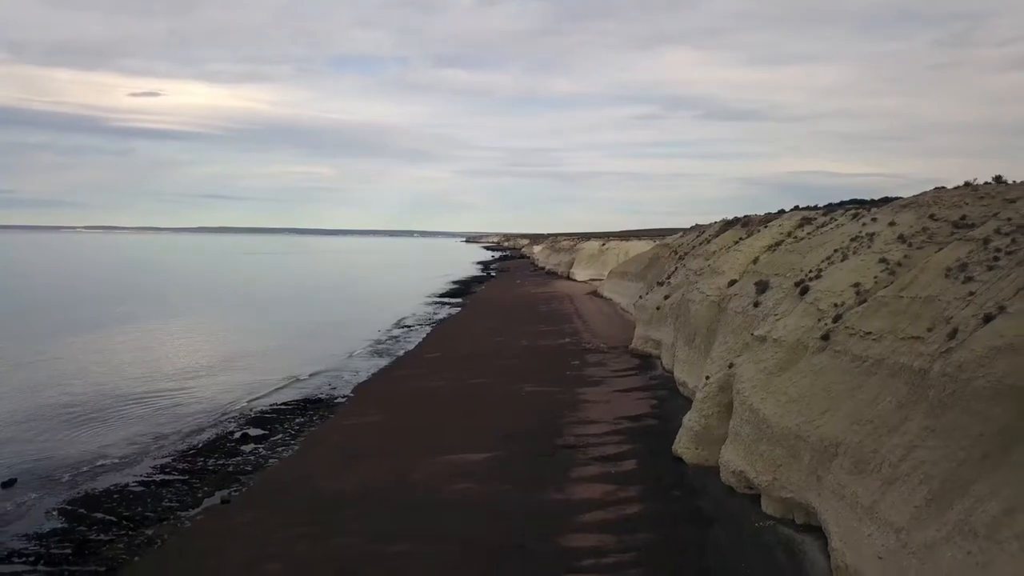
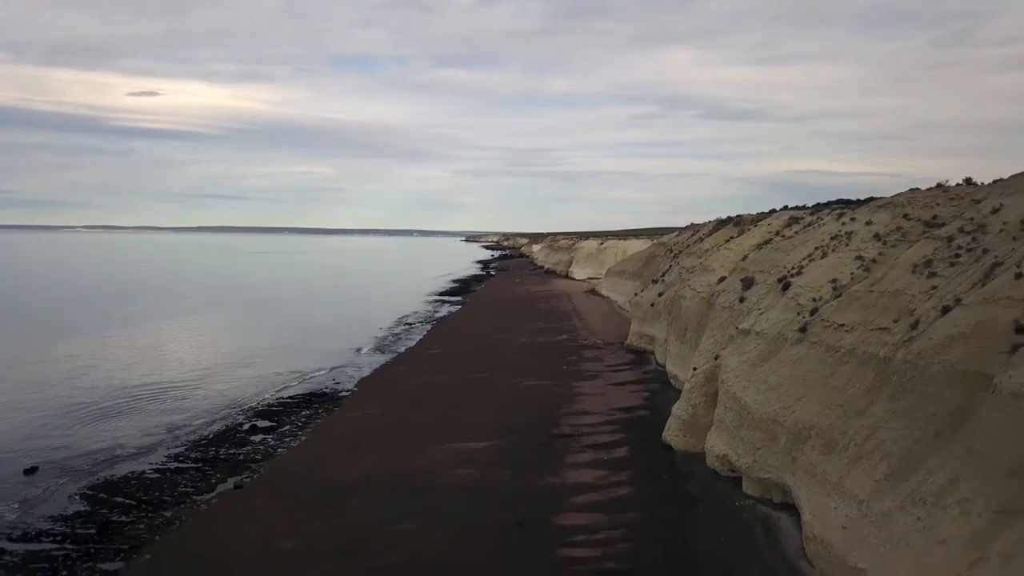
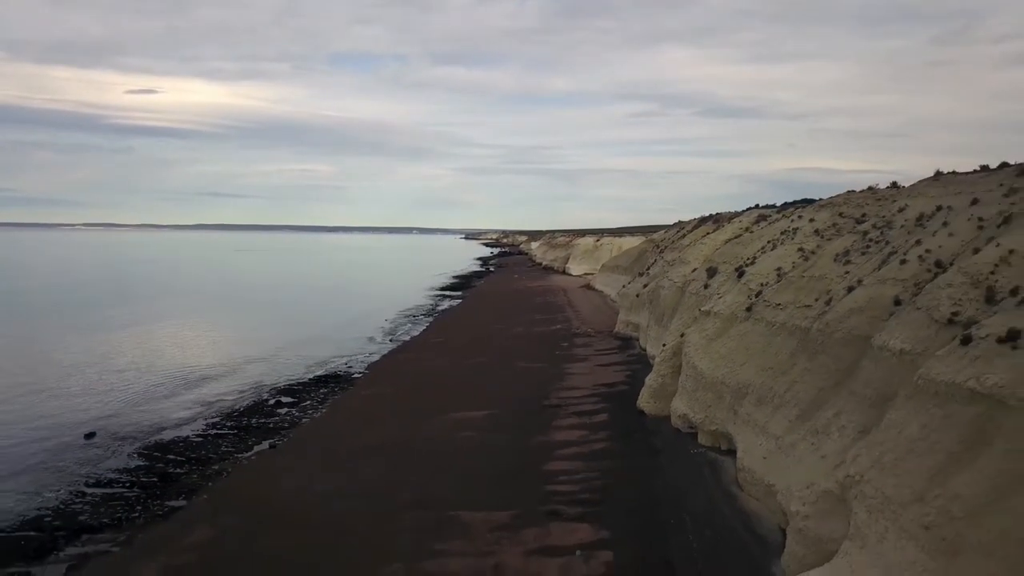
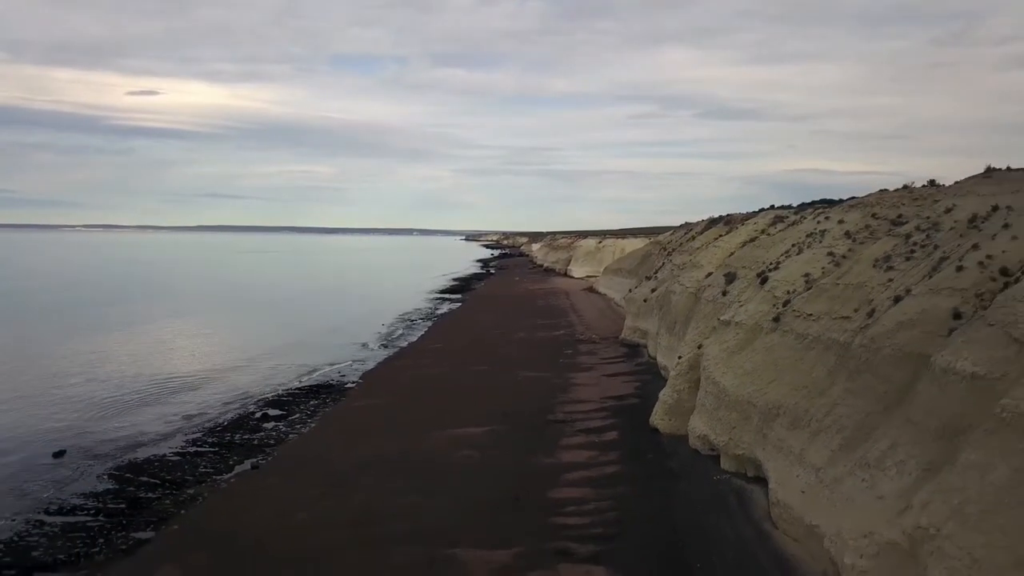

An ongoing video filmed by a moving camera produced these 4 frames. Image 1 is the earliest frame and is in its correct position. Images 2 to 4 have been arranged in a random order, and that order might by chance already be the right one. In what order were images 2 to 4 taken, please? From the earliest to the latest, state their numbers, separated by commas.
2, 4, 3
